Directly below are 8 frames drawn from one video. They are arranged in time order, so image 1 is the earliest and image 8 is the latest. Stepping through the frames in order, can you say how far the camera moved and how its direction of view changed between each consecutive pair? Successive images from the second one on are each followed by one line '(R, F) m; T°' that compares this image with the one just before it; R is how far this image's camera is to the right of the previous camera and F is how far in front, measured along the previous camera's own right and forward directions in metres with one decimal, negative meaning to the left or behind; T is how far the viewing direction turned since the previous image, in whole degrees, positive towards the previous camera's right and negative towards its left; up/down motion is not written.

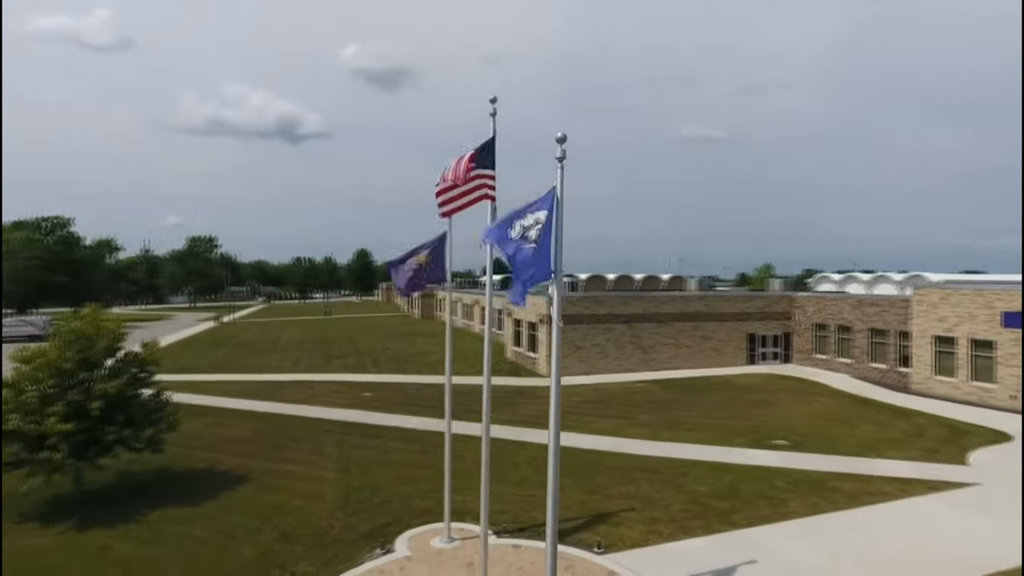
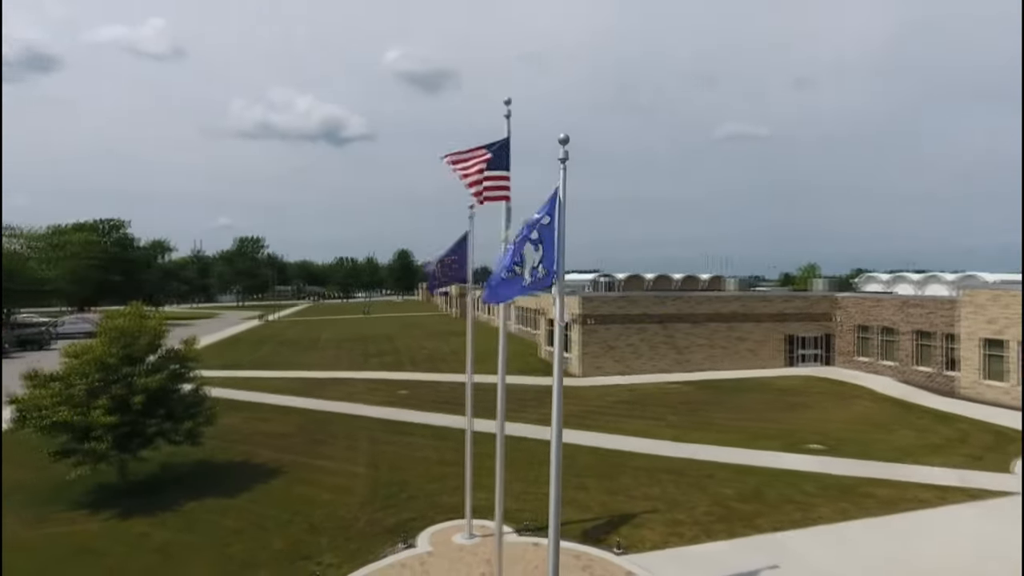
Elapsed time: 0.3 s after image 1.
(+0.4, -0.1) m; -4°
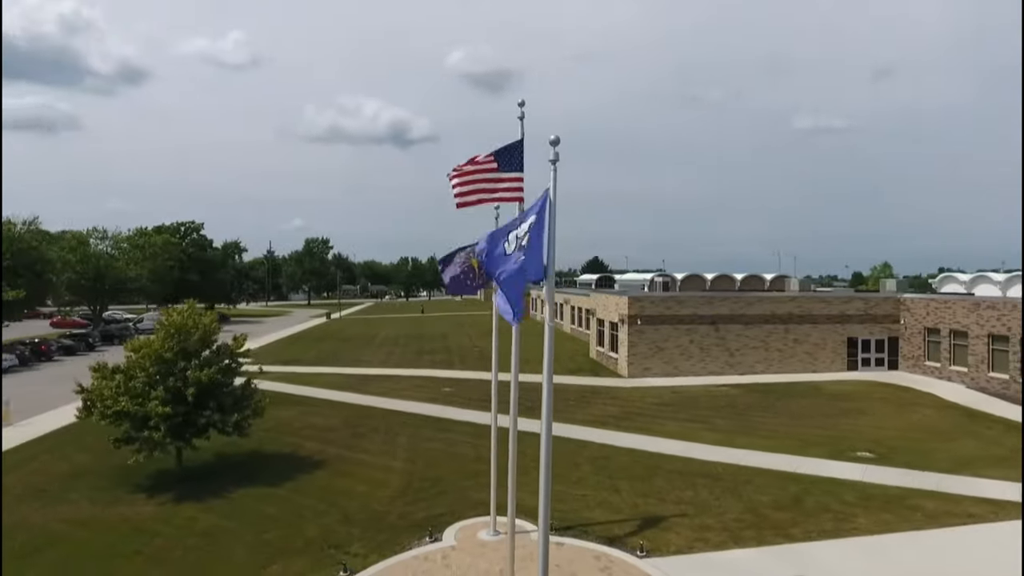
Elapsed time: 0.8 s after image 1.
(+0.8, -0.1) m; -6°
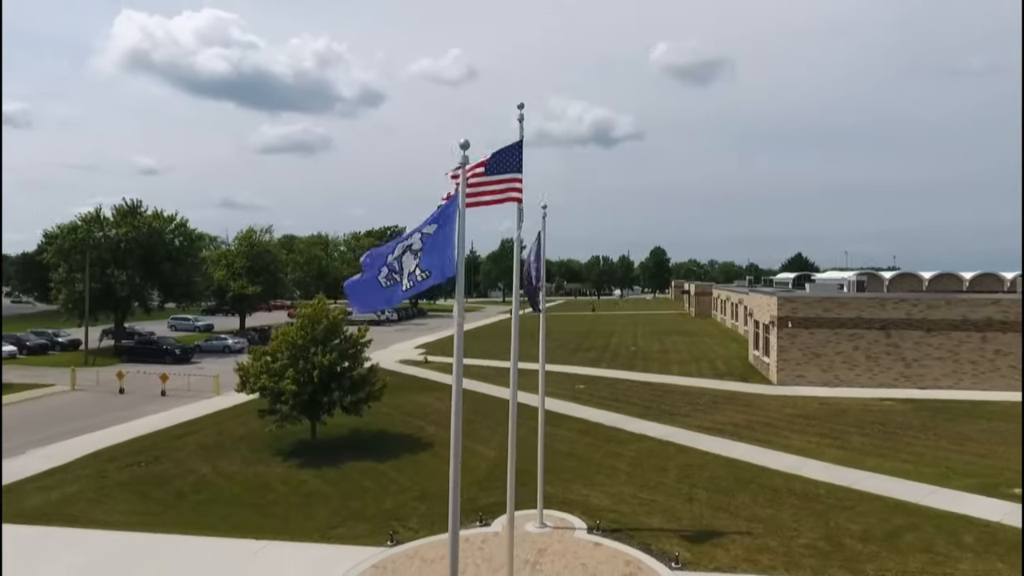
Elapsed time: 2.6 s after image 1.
(+3.1, +0.2) m; -19°
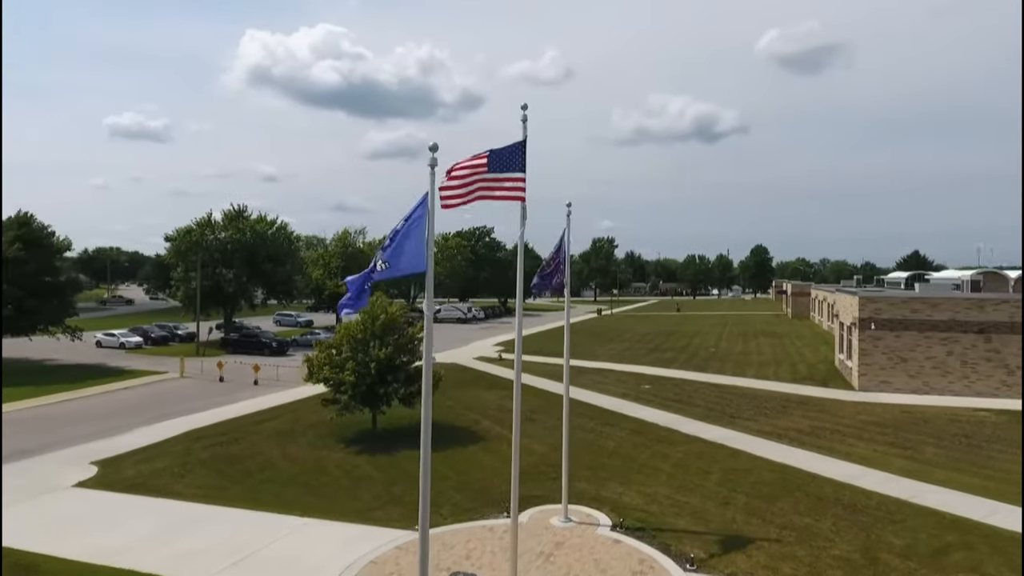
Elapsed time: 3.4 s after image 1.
(+1.5, -0.2) m; -9°
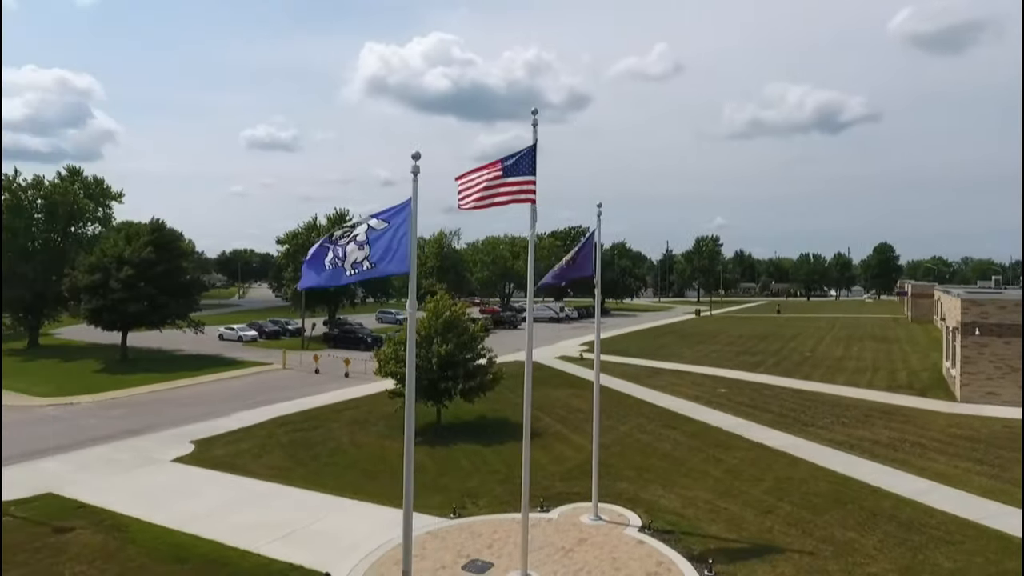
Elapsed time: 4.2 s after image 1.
(+1.6, -0.2) m; -10°
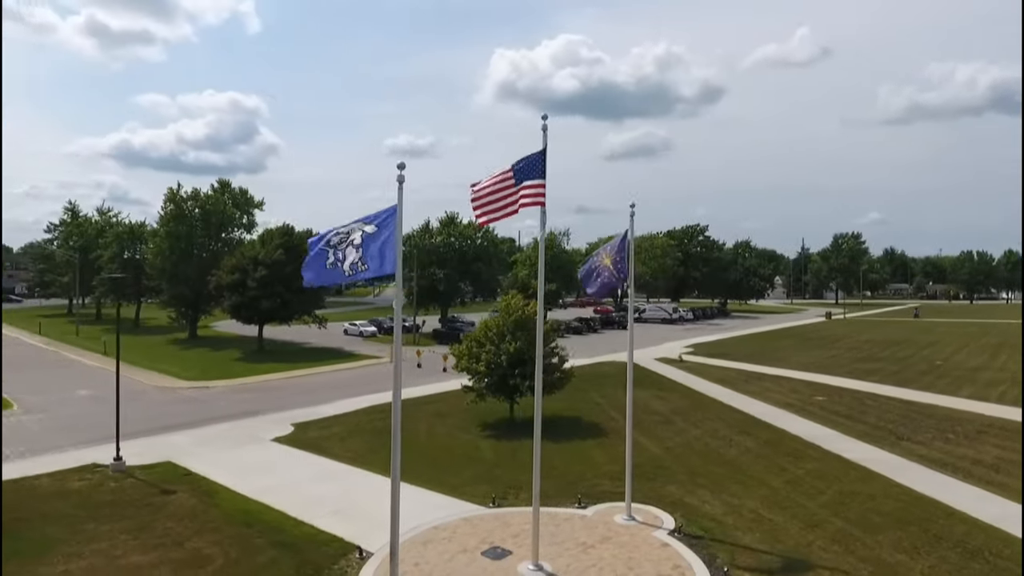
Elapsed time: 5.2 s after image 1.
(+2.0, -0.2) m; -12°
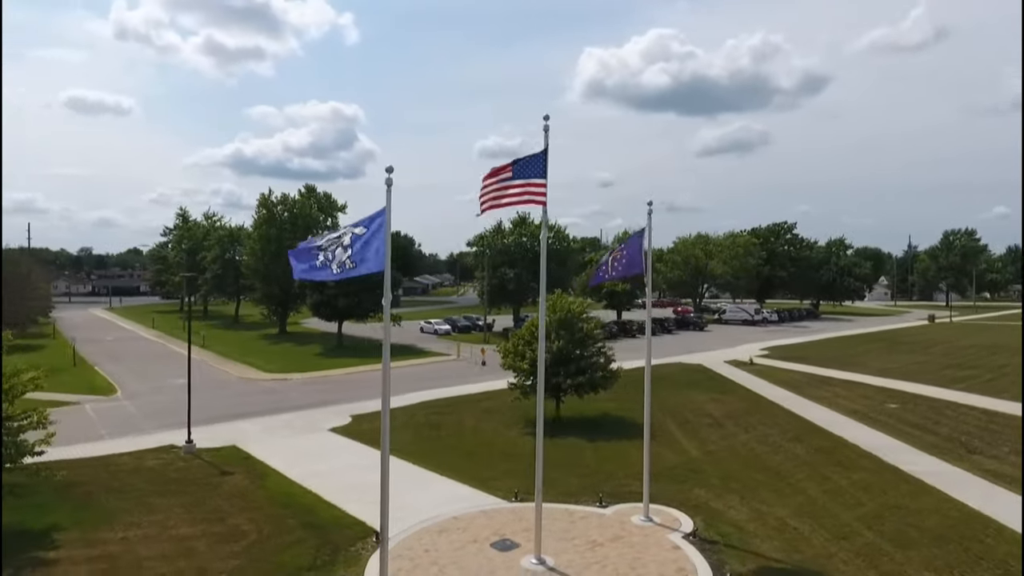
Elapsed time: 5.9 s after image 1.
(+1.5, -0.1) m; -8°
